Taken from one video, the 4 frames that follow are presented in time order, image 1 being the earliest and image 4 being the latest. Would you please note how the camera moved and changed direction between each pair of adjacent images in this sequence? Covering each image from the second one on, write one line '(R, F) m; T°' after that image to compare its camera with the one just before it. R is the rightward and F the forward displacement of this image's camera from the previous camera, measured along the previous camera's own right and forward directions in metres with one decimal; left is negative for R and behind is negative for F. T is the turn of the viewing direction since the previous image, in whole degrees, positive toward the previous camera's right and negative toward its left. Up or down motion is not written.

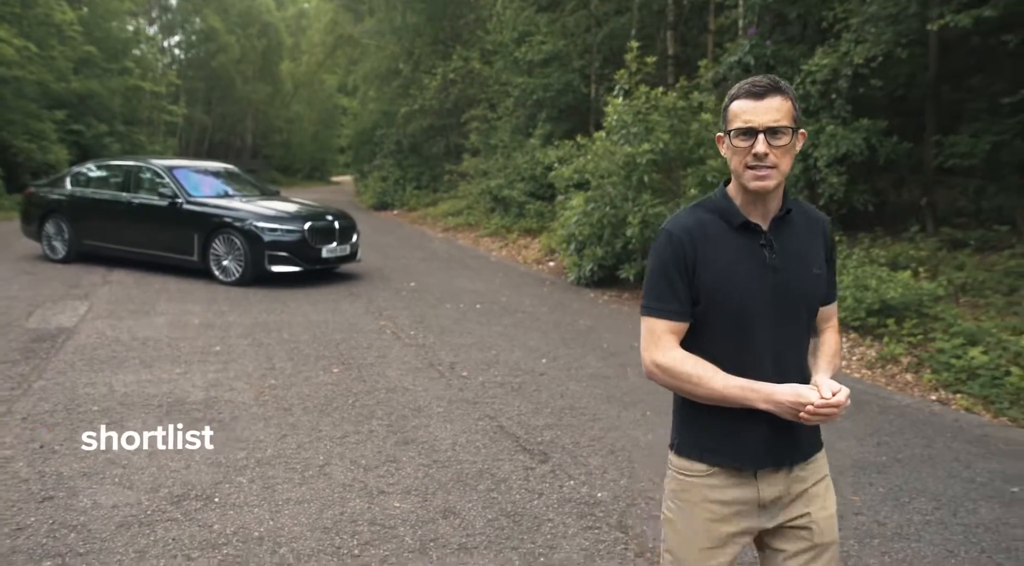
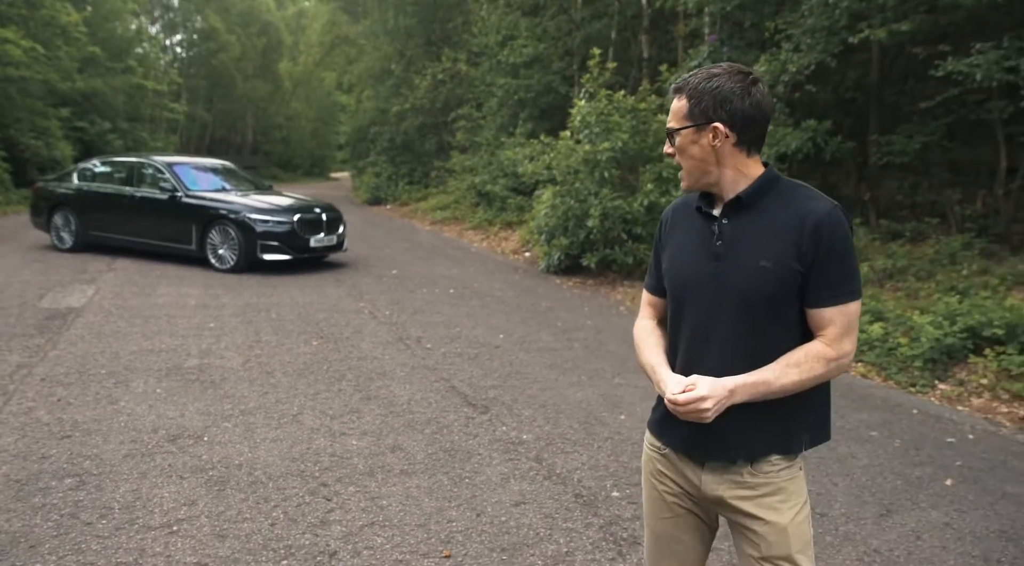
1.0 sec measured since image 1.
(+0.4, -0.8) m; 0°
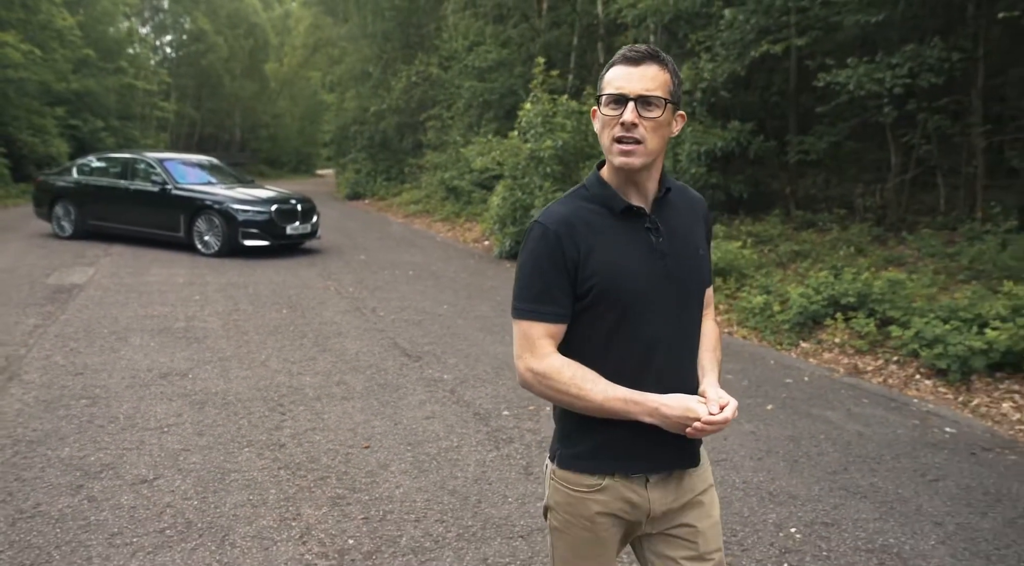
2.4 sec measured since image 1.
(+0.6, -1.2) m; +1°
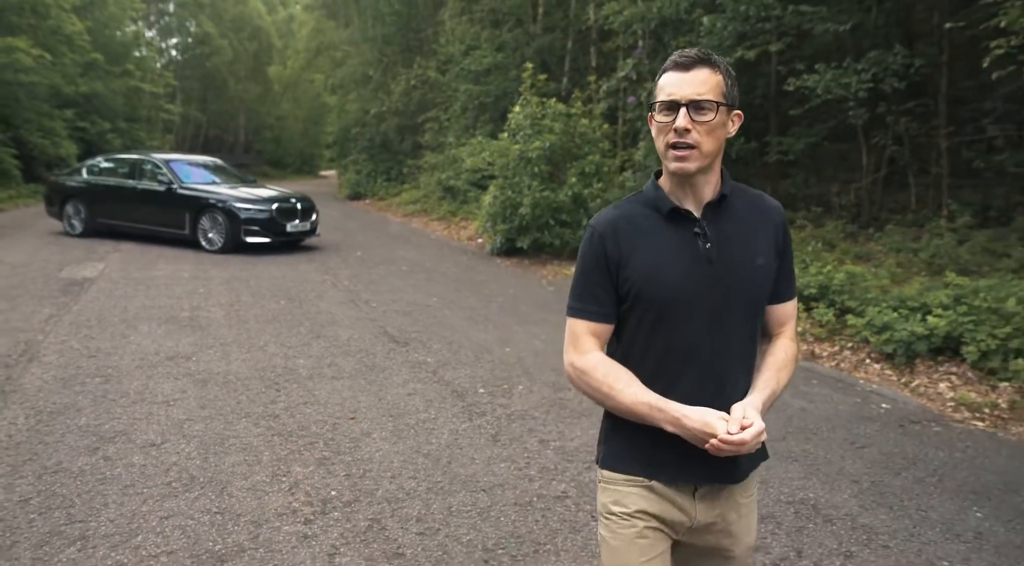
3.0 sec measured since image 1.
(+0.2, -0.5) m; 0°
